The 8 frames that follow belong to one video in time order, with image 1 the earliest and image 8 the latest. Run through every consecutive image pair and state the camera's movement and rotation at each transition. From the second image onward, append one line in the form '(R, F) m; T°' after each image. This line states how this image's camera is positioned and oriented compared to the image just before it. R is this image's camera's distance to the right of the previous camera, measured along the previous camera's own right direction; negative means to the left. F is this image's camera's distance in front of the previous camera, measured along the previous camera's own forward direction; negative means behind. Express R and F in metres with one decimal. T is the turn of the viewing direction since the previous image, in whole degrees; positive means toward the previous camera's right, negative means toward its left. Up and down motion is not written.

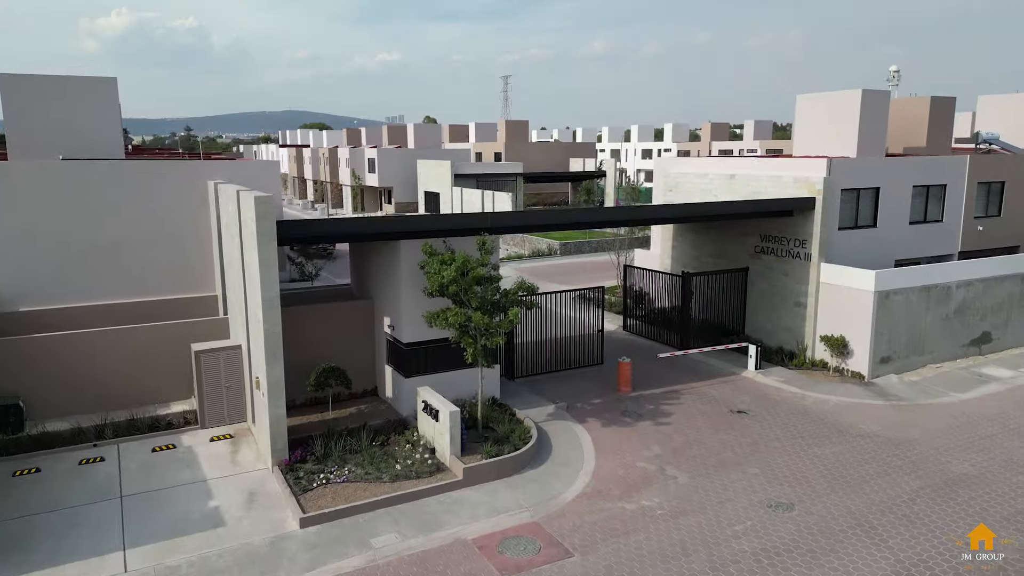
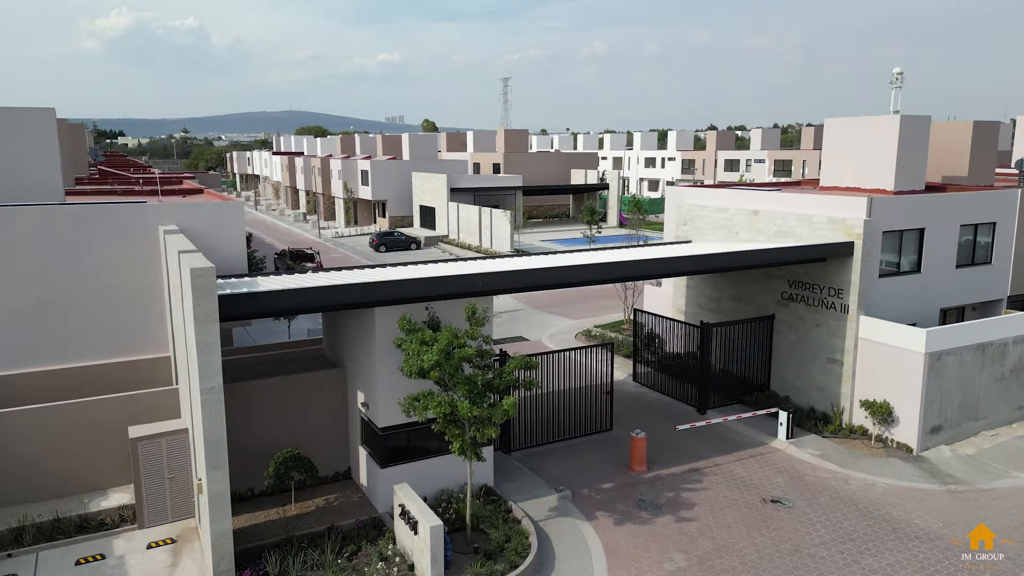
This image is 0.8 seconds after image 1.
(+0.1, +2.2) m; 0°
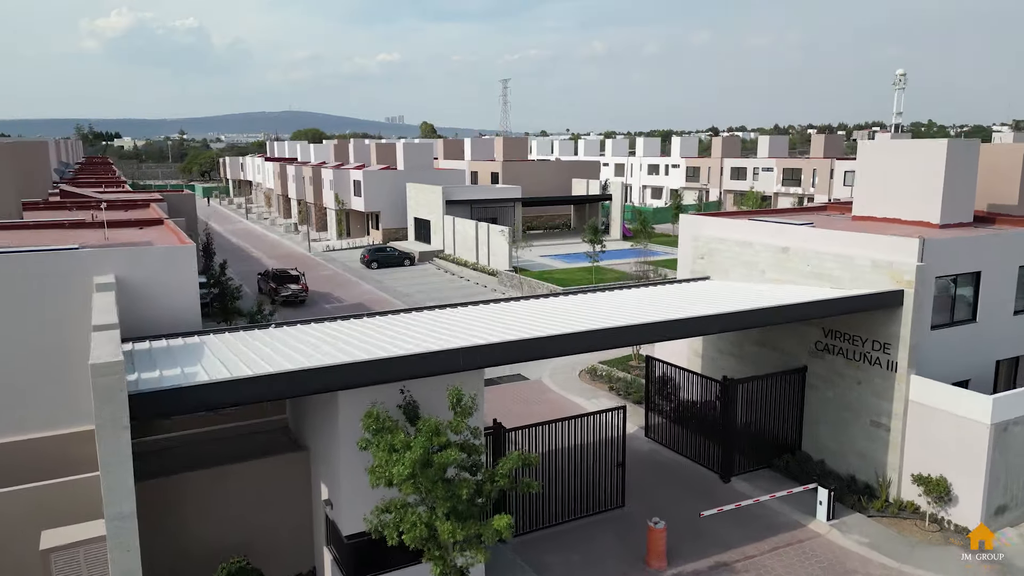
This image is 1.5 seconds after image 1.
(+0.1, +2.1) m; 0°
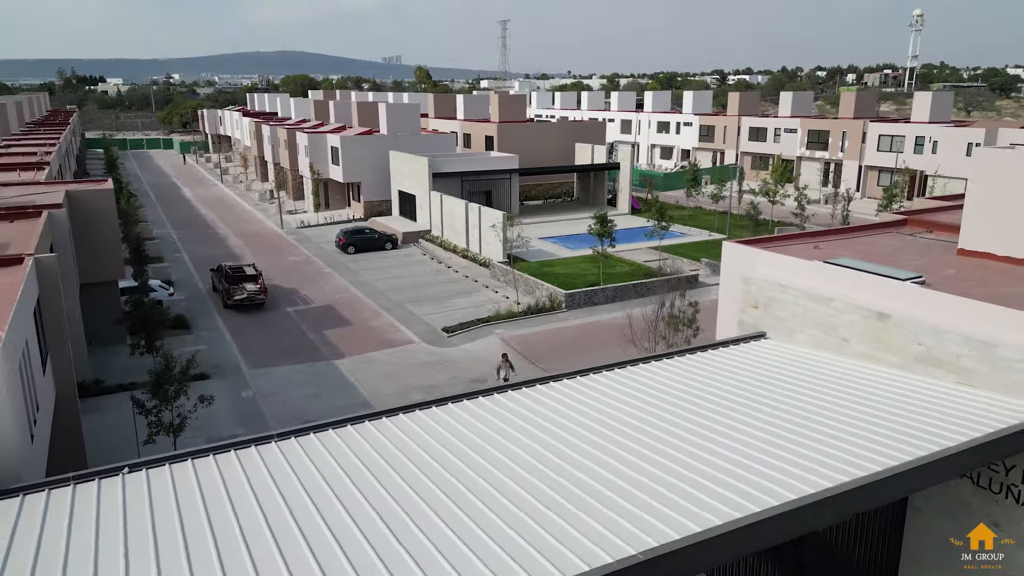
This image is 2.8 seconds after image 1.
(+0.2, +4.7) m; 0°
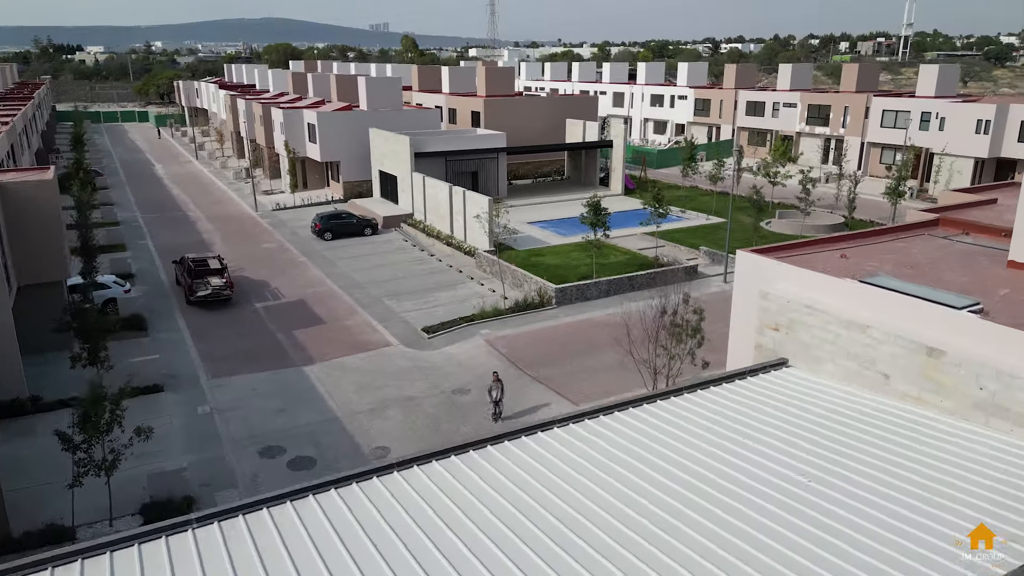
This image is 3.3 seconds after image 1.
(+0.1, +1.9) m; +1°
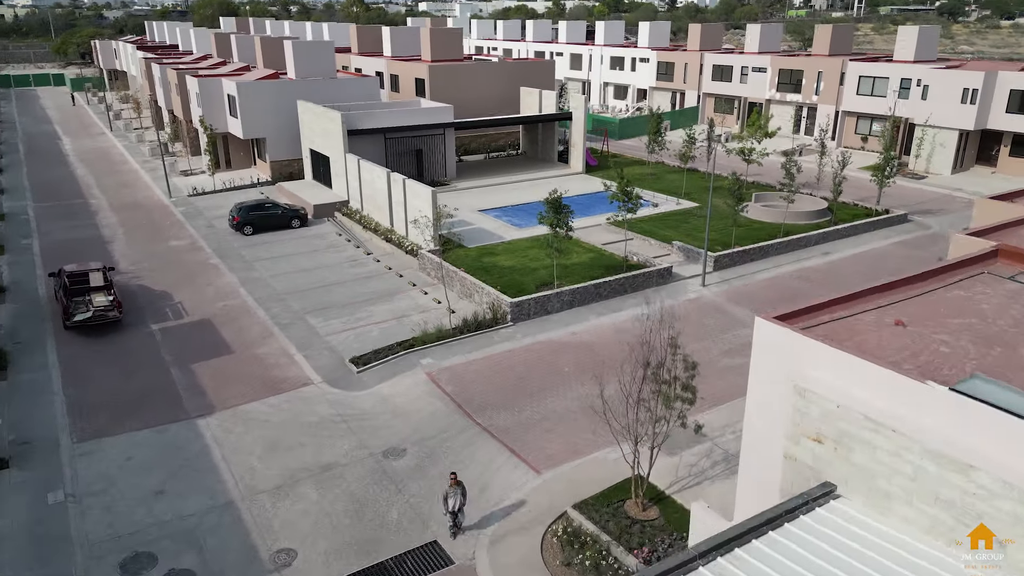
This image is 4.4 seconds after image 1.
(+0.4, +3.8) m; +3°
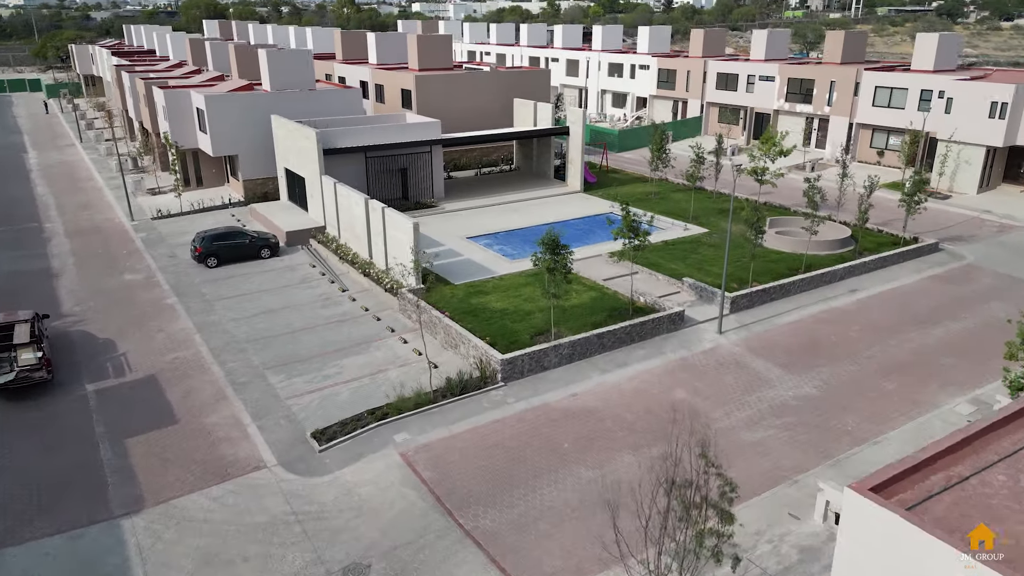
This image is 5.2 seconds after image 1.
(+0.1, +2.7) m; 0°
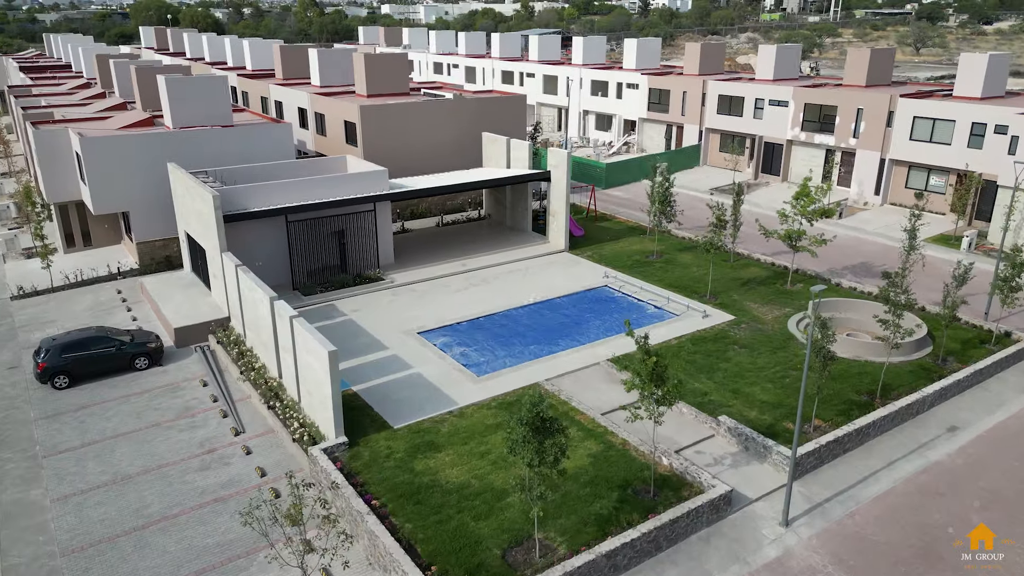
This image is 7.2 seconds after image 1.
(+0.3, +7.0) m; +2°
